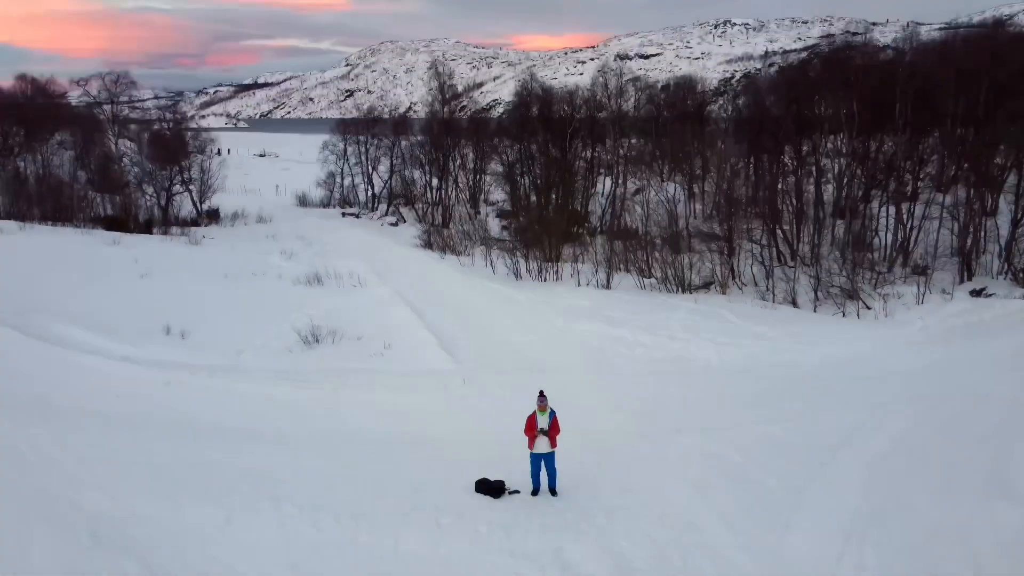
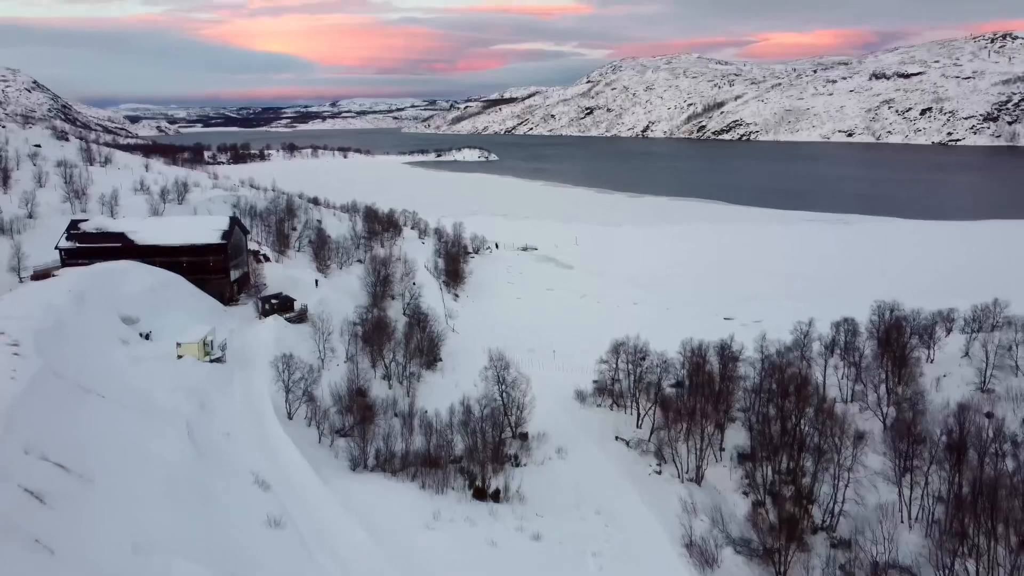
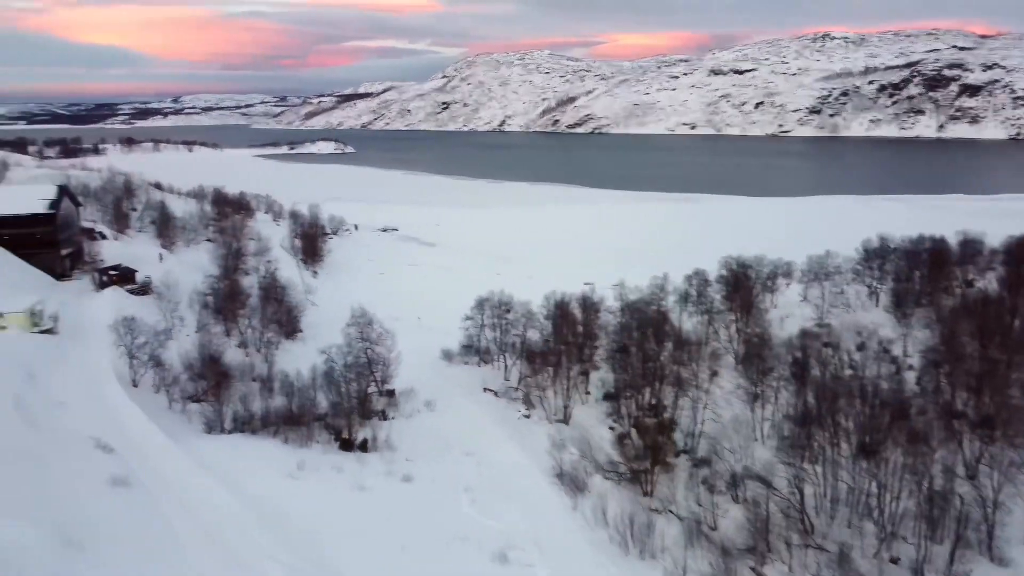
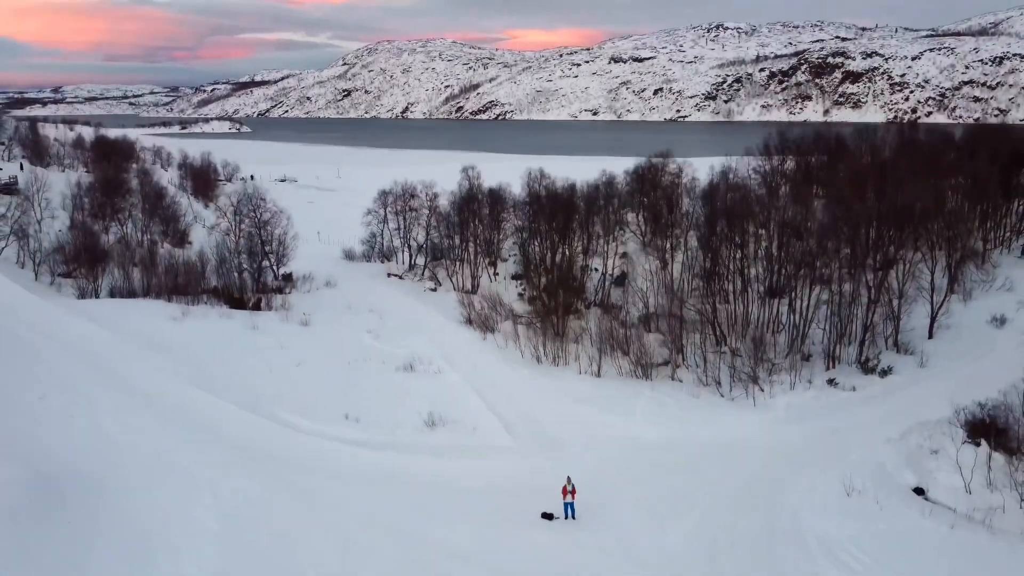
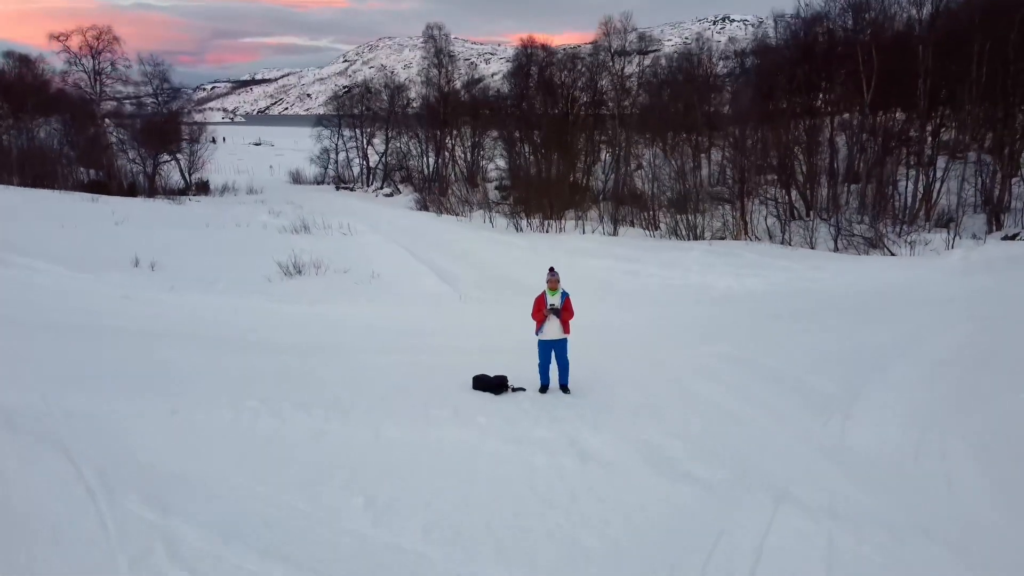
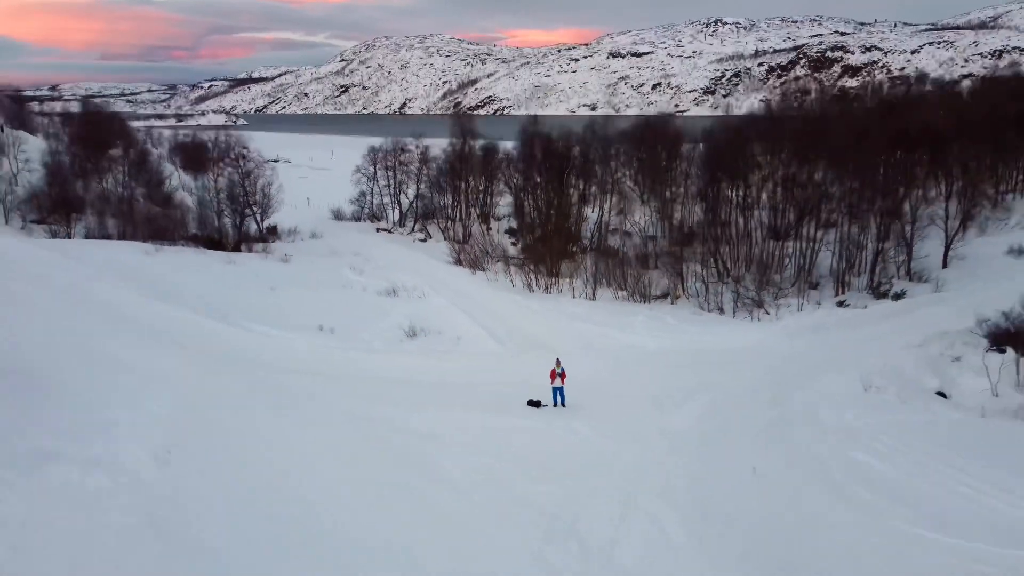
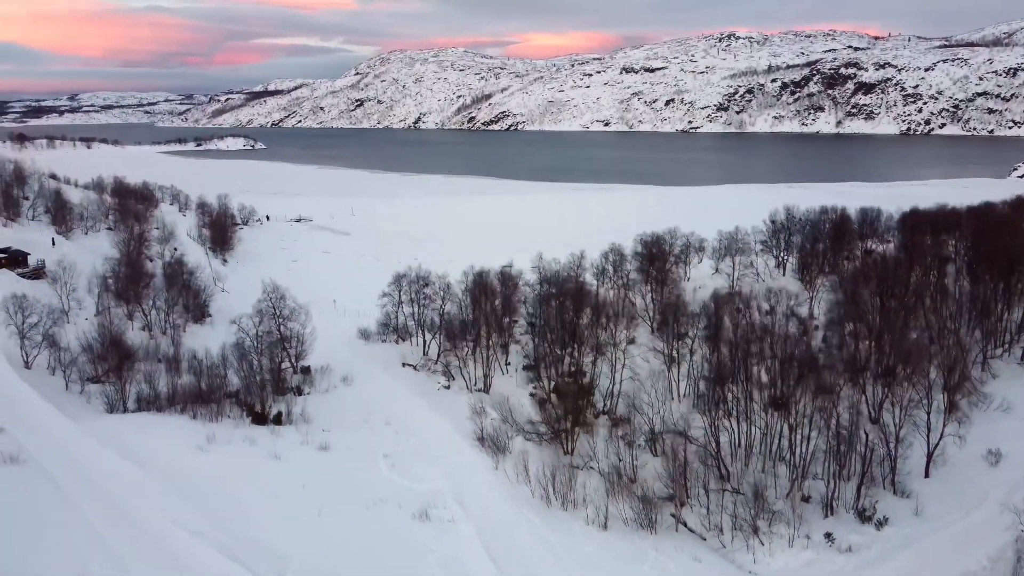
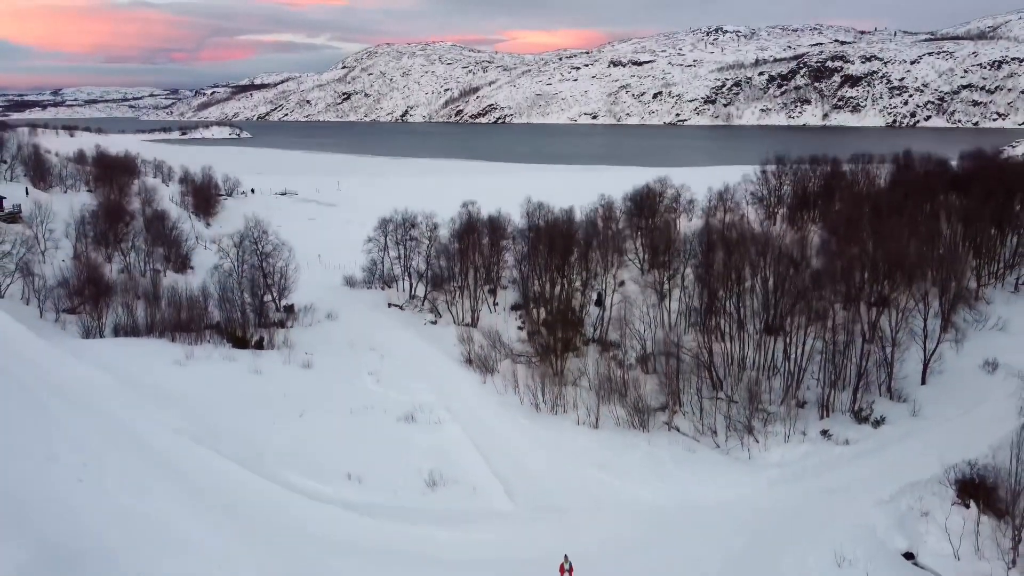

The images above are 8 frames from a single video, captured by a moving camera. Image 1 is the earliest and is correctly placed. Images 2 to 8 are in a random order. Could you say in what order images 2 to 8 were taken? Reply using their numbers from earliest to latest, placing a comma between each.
5, 6, 4, 8, 7, 3, 2
